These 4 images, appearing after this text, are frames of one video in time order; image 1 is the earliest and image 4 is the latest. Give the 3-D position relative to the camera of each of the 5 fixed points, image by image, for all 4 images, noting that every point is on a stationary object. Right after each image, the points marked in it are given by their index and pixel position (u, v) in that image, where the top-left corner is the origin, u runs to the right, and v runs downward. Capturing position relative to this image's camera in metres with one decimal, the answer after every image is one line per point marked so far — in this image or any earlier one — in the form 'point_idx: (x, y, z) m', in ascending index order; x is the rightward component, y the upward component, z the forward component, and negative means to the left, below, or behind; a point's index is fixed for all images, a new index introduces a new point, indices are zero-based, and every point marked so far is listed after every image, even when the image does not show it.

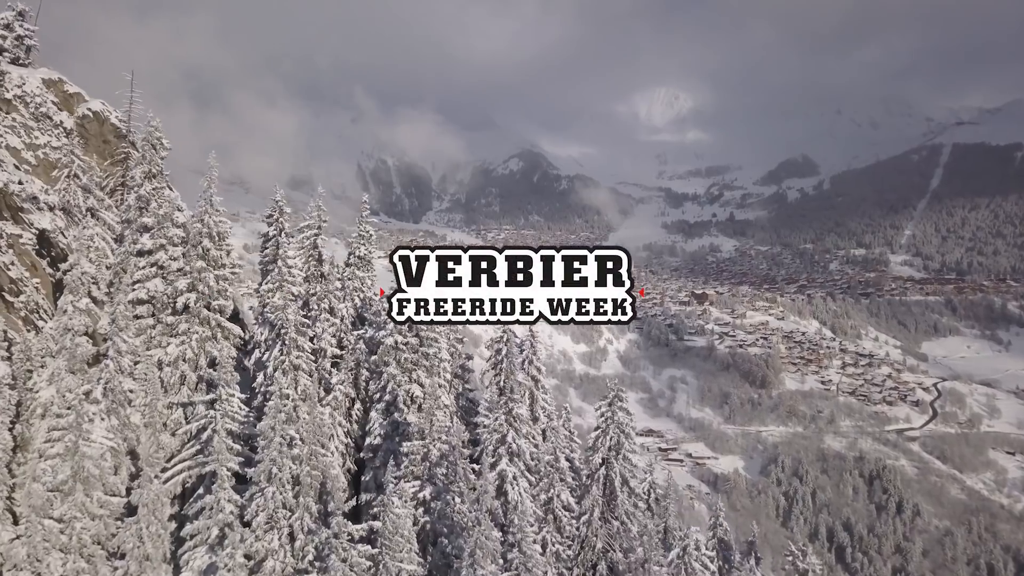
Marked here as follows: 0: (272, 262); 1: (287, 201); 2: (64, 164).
0: (-8.3, +0.8, +17.6) m
1: (-7.8, +3.0, +17.9) m
2: (-13.4, +3.7, +15.6) m
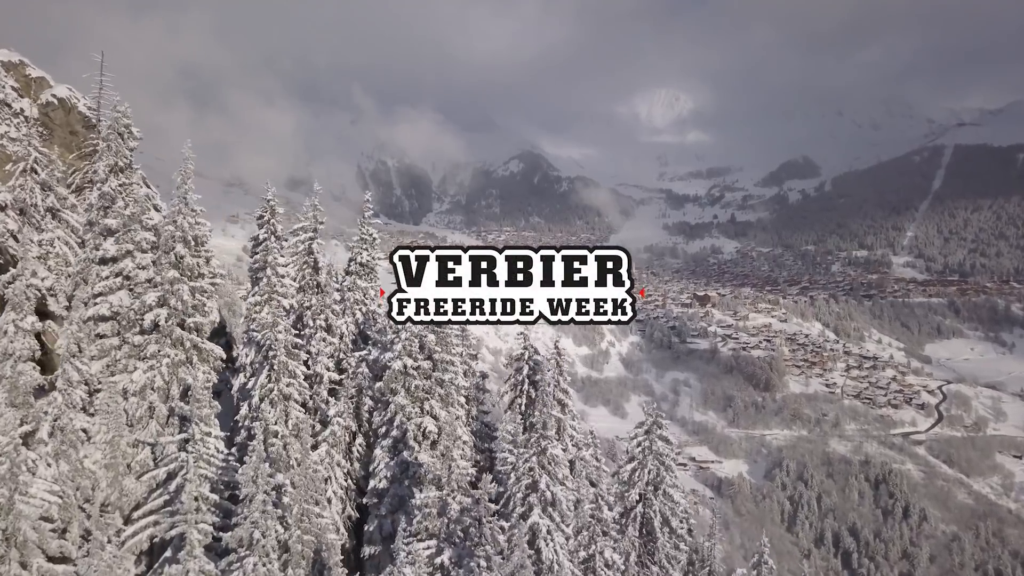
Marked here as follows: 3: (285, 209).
0: (-7.7, +0.5, +16.0) m
1: (-7.3, +2.7, +16.3) m
2: (-12.9, +3.5, +14.0) m
3: (-7.0, +2.4, +16.0) m
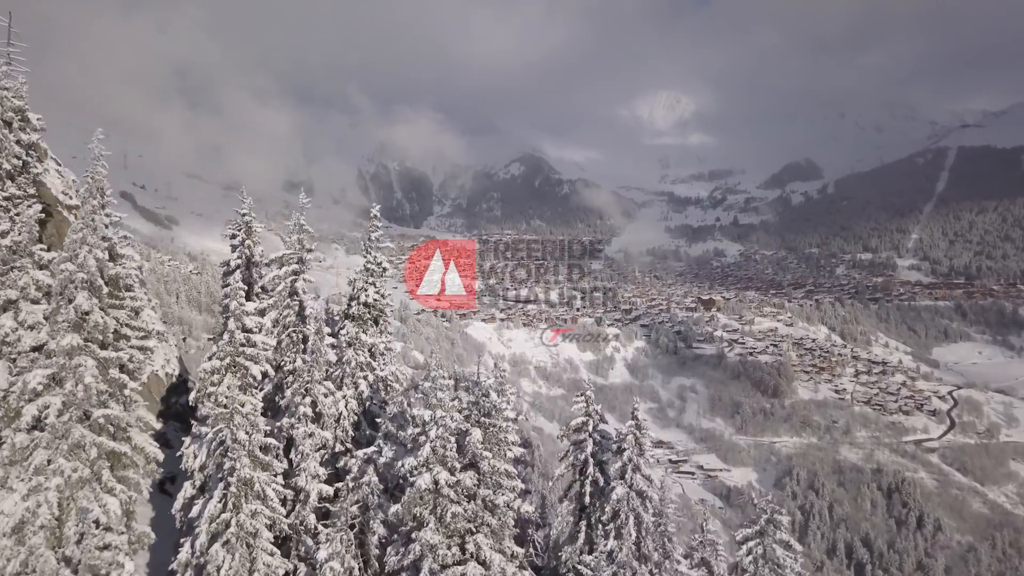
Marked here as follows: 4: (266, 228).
0: (-6.8, -0.3, +12.9) m
1: (-6.3, +1.9, +13.3) m
2: (-12.0, +2.7, +10.9) m
3: (-6.0, +1.6, +12.9) m
4: (-5.9, +1.6, +12.9) m
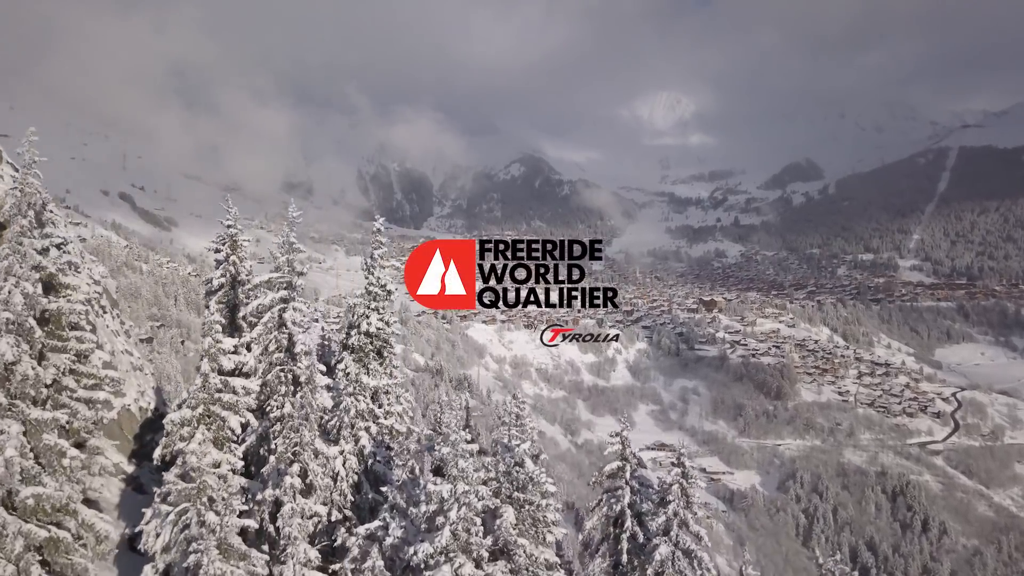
0: (-6.4, -0.6, +11.7) m
1: (-6.0, +1.5, +12.1) m
2: (-11.6, +2.3, +9.7) m
3: (-5.6, +1.3, +11.7) m
4: (-5.5, +1.2, +11.7) m
